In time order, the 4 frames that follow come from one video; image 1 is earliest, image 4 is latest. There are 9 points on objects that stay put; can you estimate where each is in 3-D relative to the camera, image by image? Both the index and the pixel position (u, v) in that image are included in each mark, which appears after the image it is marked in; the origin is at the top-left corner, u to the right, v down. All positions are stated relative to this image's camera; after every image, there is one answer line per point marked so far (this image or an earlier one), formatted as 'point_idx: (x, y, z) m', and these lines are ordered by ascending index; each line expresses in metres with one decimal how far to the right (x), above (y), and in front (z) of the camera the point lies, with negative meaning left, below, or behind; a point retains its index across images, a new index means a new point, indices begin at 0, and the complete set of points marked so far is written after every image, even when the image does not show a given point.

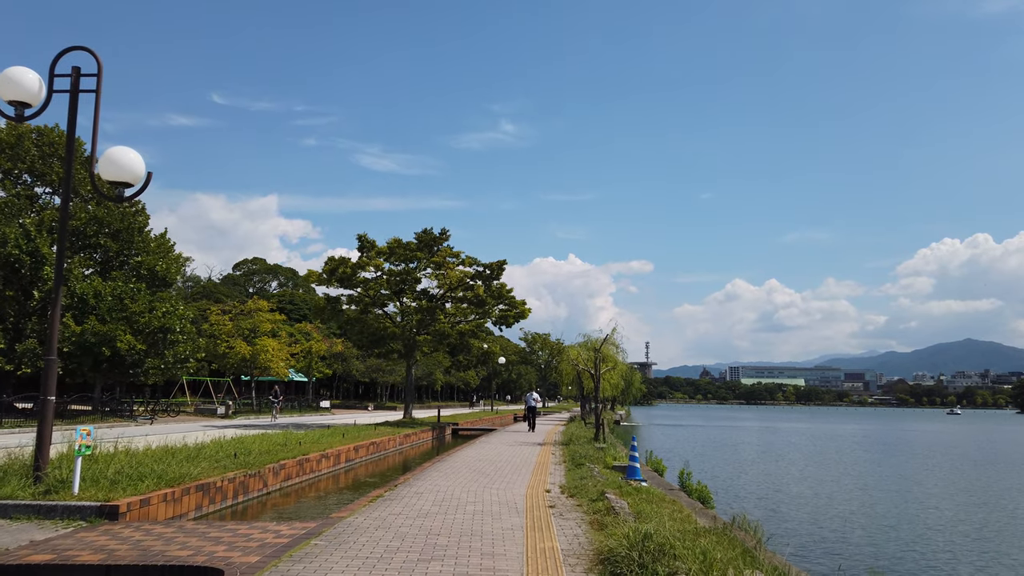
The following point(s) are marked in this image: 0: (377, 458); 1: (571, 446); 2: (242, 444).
0: (-2.9, -3.6, +16.4) m
1: (+1.3, -3.4, +16.3) m
2: (-4.2, -2.4, +11.9) m
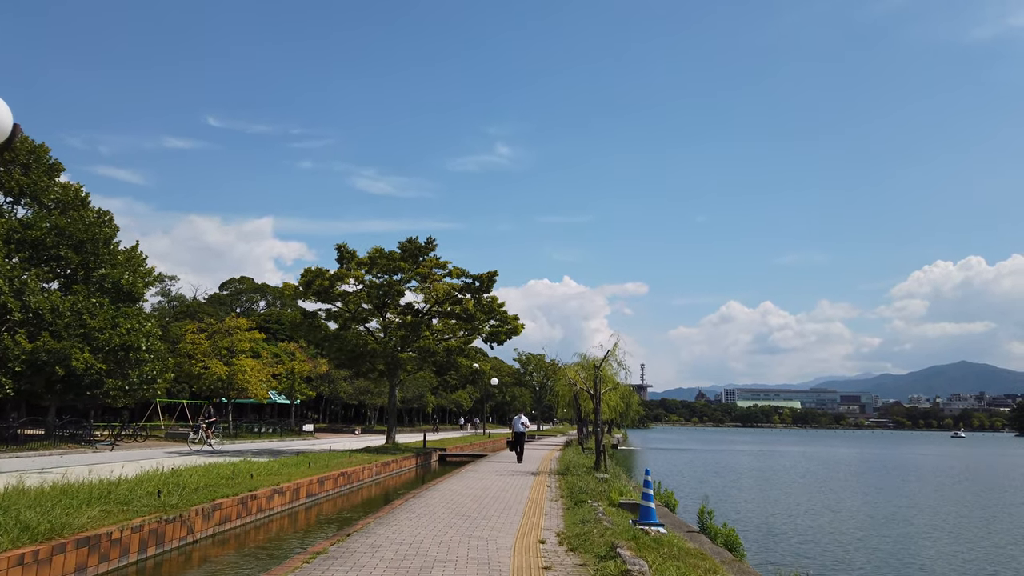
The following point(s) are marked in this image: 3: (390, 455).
0: (-3.1, -3.8, +14.4) m
1: (+1.1, -3.5, +14.4) m
2: (-4.4, -2.5, +9.9) m
3: (-3.2, -4.4, +19.9) m
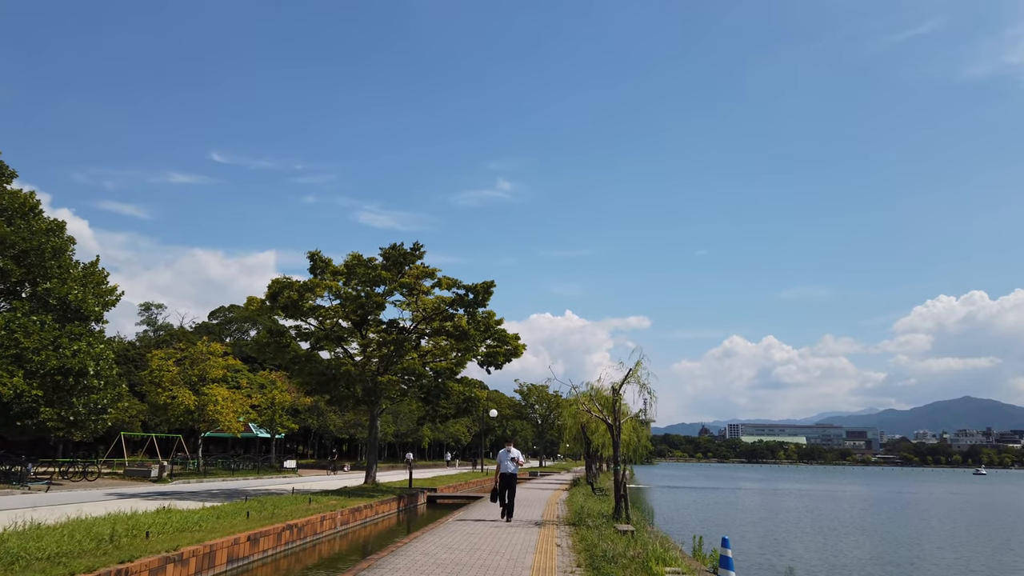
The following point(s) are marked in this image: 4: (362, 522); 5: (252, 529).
0: (-3.1, -3.8, +11.2) m
1: (+1.1, -3.5, +11.1) m
2: (-4.4, -2.2, +6.8) m
3: (-3.2, -4.6, +16.7) m
4: (-2.9, -4.6, +14.9) m
5: (-3.3, -3.1, +9.9) m
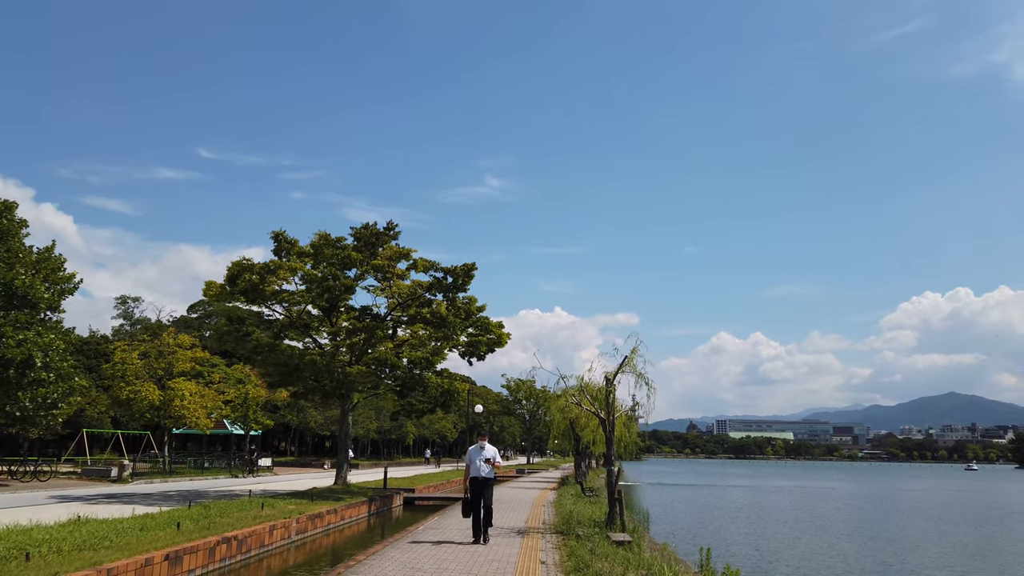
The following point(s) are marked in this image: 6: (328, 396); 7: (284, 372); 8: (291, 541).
0: (-3.4, -3.4, +9.6) m
1: (+0.8, -3.2, +9.6) m
2: (-4.6, -1.9, +5.1) m
3: (-3.6, -4.2, +15.1) m
4: (-3.2, -4.2, +13.3) m
5: (-3.6, -2.8, +8.3) m
6: (-4.6, -2.8, +19.5) m
7: (-5.3, -2.0, +18.2) m
8: (-3.4, -3.9, +11.8) m
